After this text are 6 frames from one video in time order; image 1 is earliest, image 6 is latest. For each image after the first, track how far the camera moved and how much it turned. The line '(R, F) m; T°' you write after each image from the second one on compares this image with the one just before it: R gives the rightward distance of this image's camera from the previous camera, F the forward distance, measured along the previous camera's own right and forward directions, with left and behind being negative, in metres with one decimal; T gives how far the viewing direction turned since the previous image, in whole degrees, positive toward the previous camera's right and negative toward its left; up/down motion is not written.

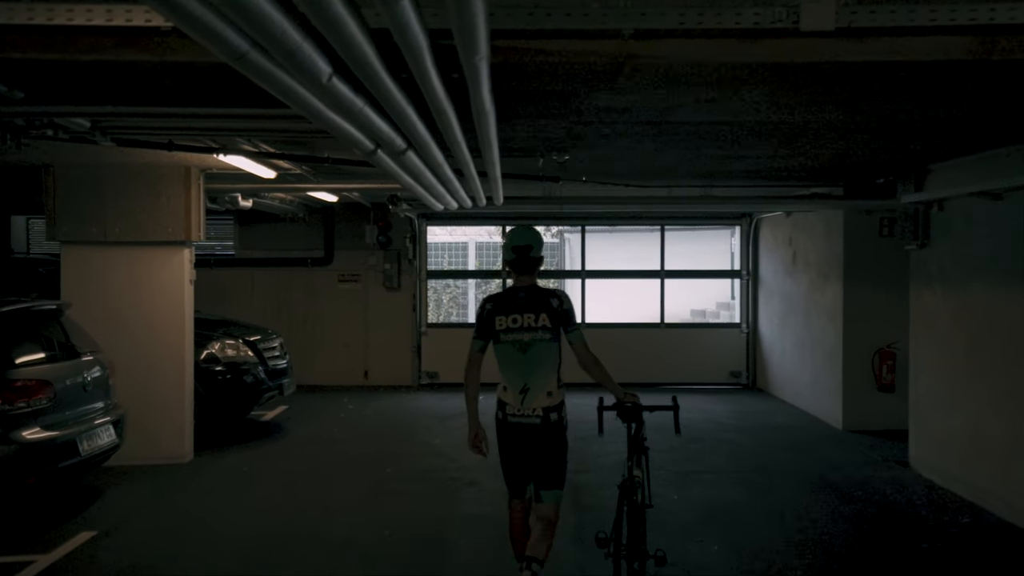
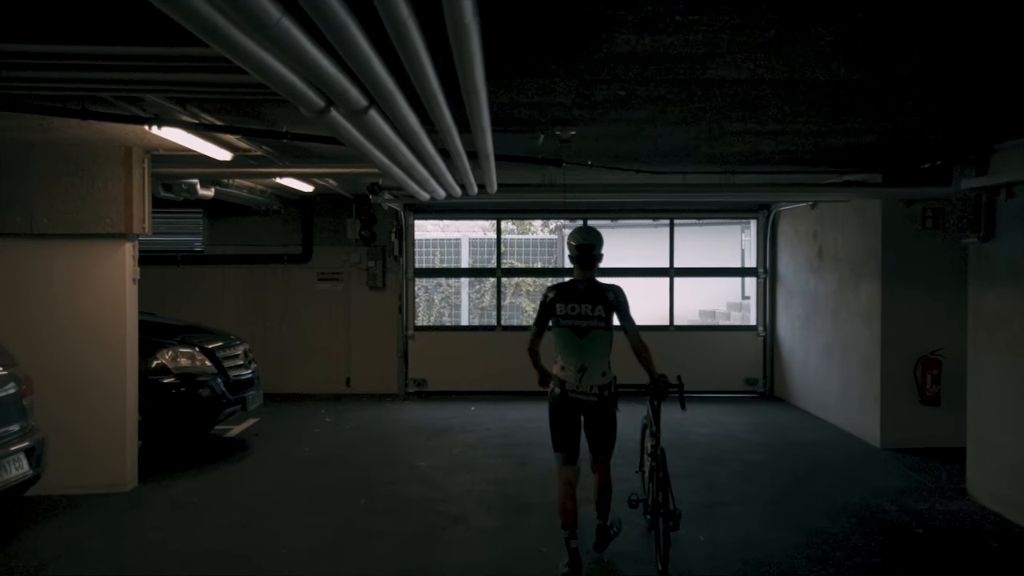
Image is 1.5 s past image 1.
(0.0, +0.9) m; 0°
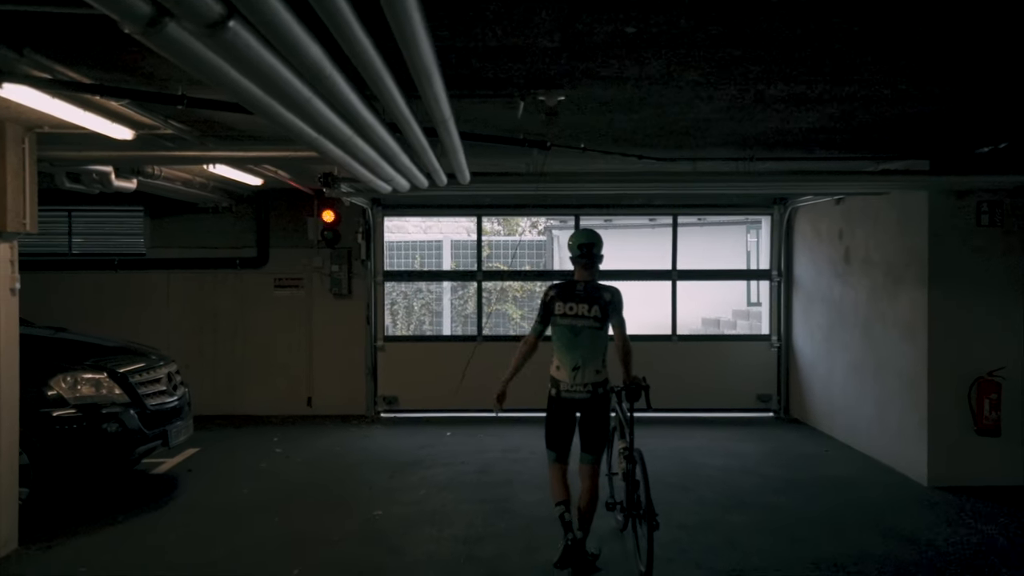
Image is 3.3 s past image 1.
(+0.1, +1.1) m; +1°
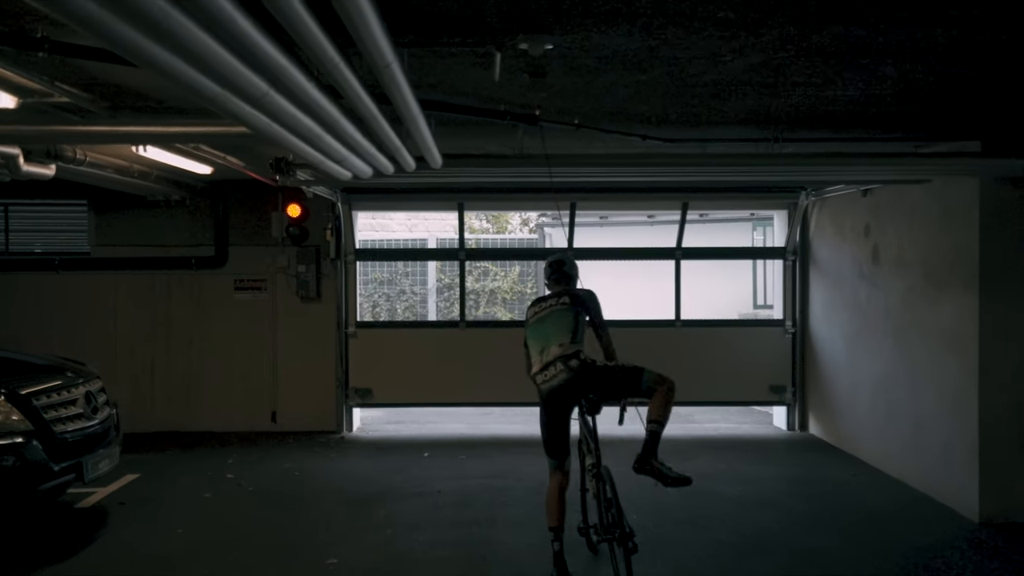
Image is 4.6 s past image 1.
(+0.1, +0.9) m; 0°
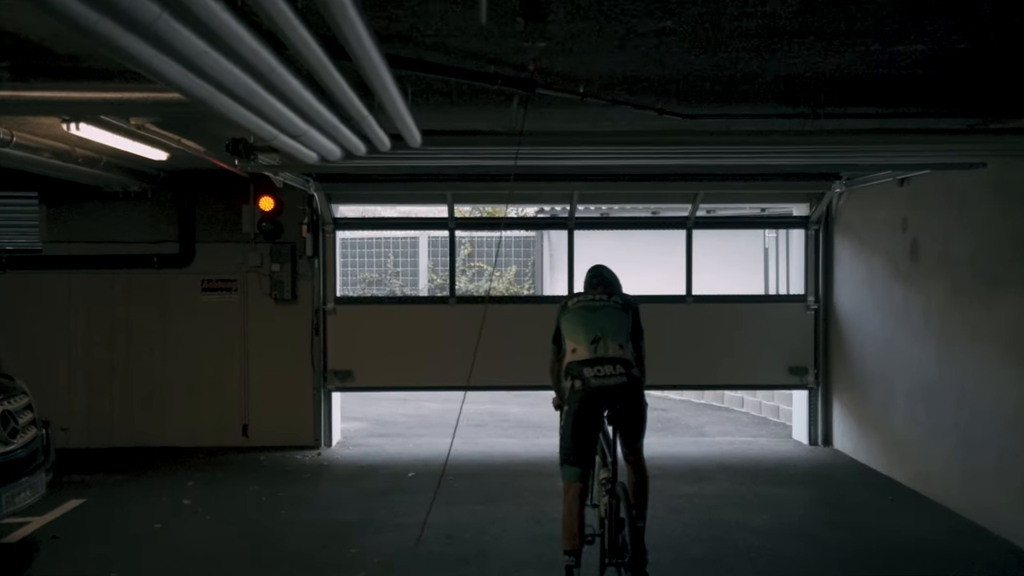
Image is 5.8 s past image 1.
(0.0, +0.7) m; 0°
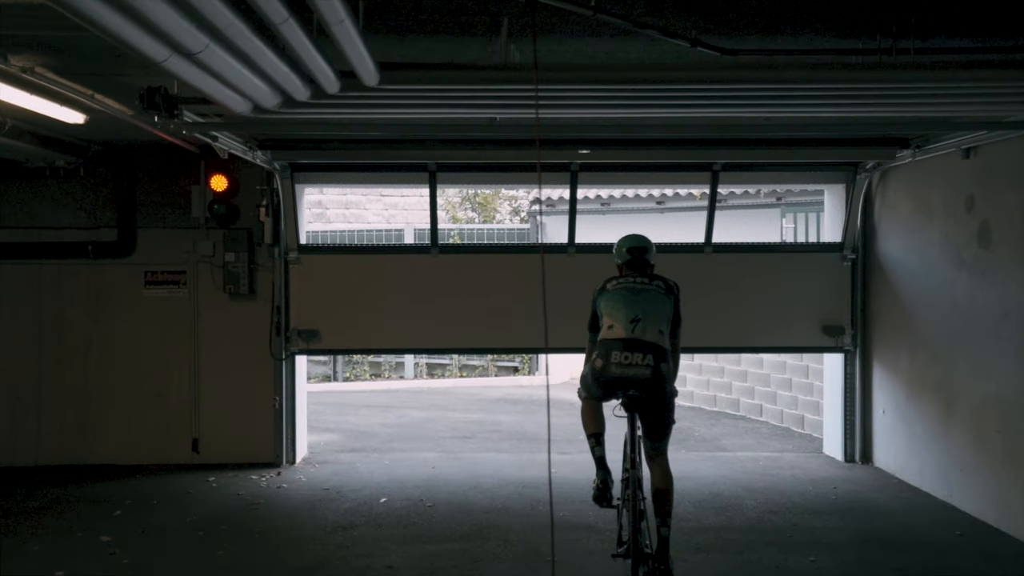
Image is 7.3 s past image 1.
(0.0, +1.0) m; 0°
